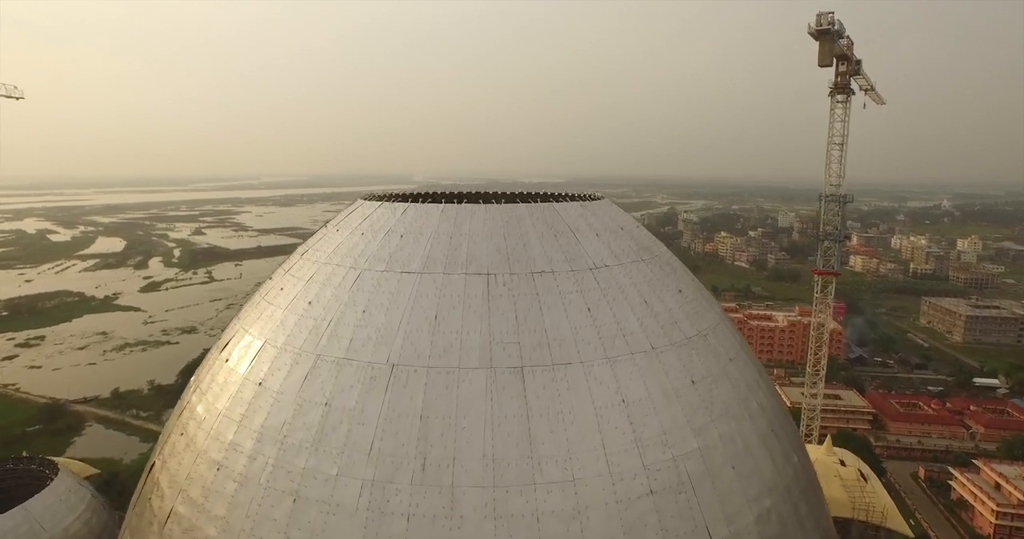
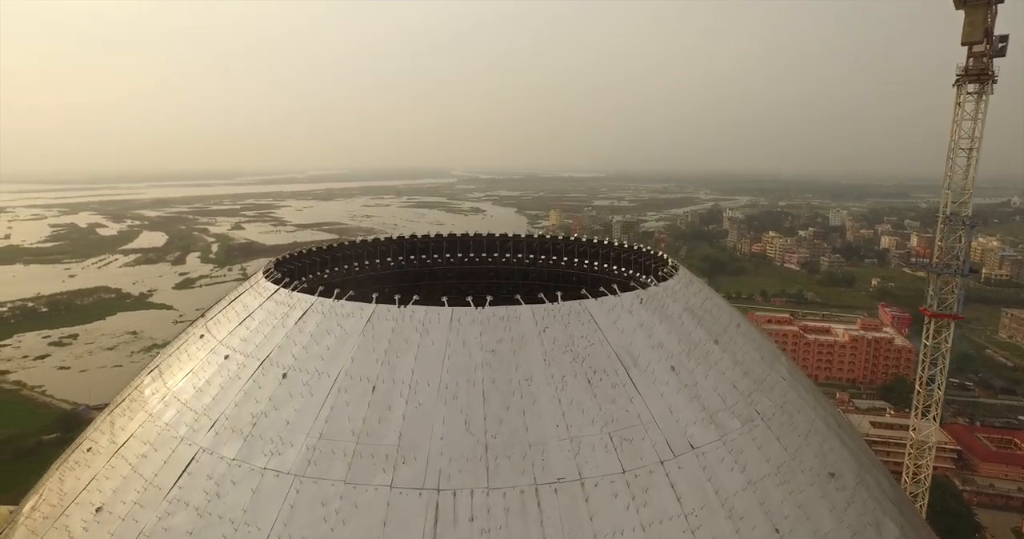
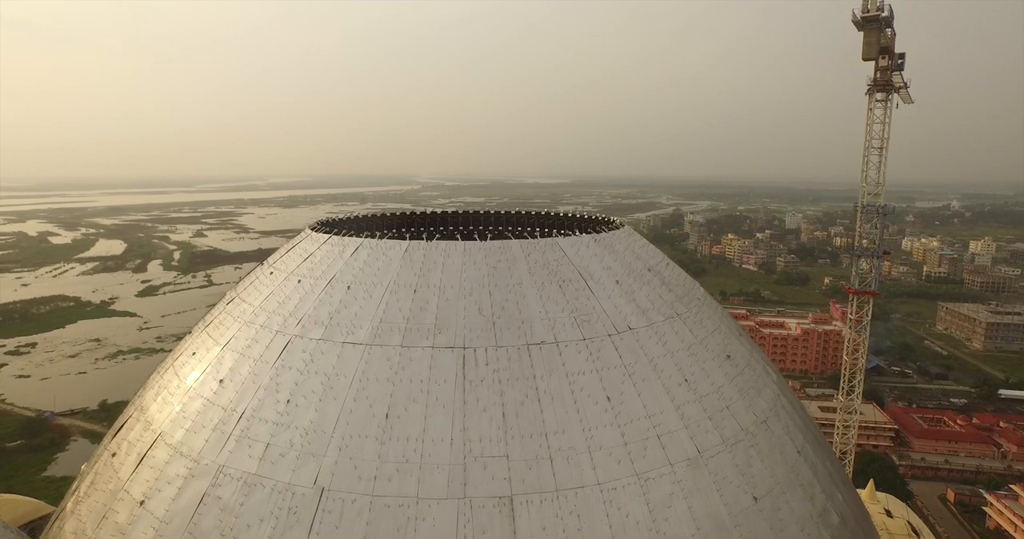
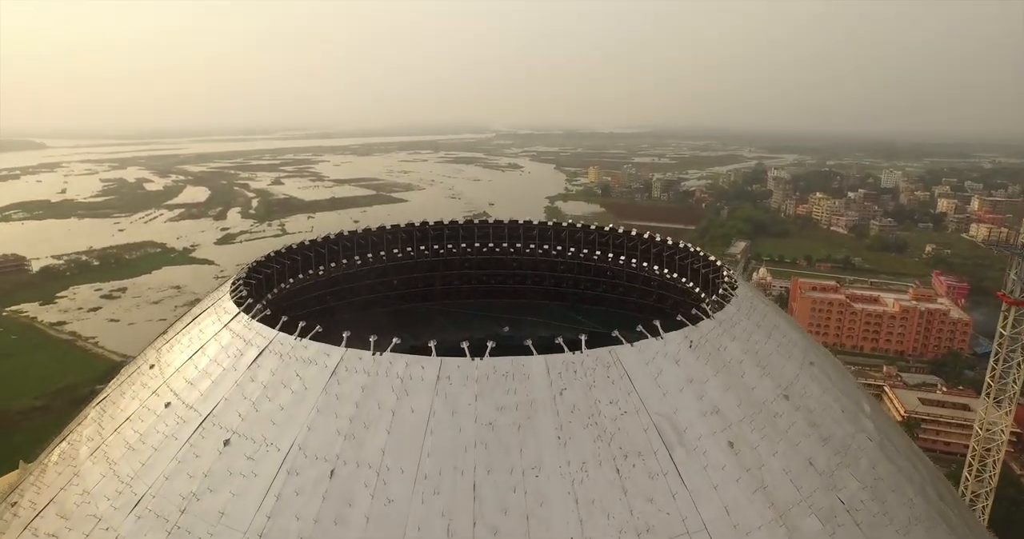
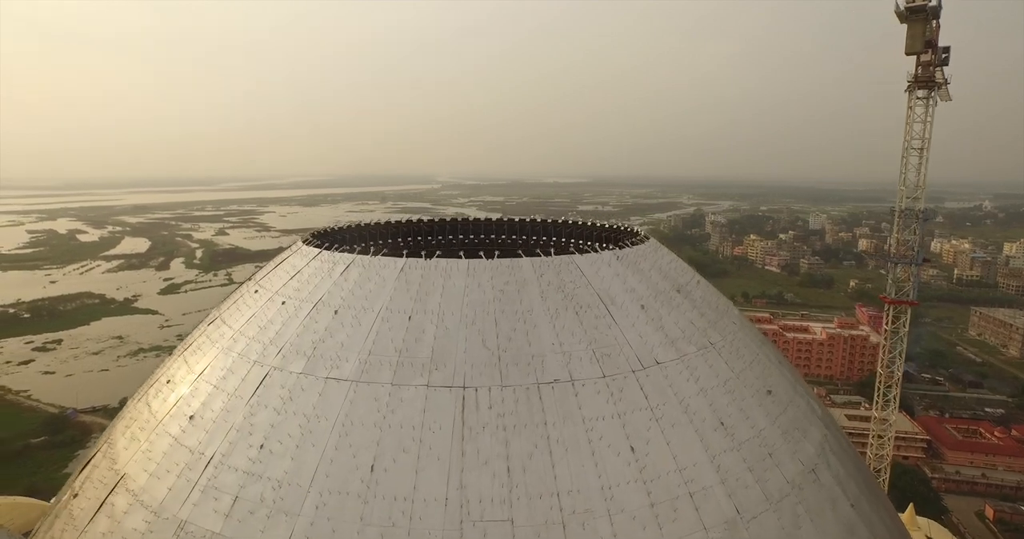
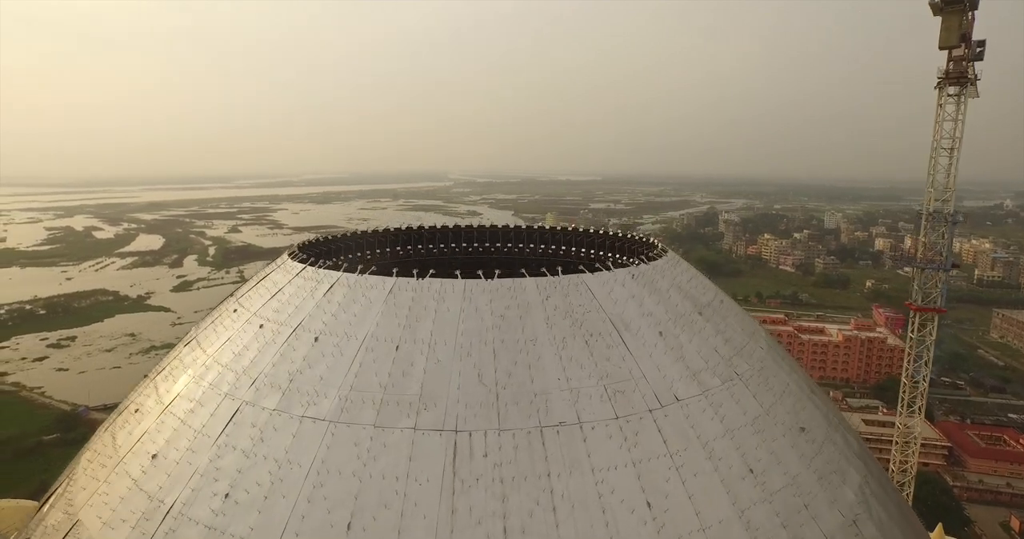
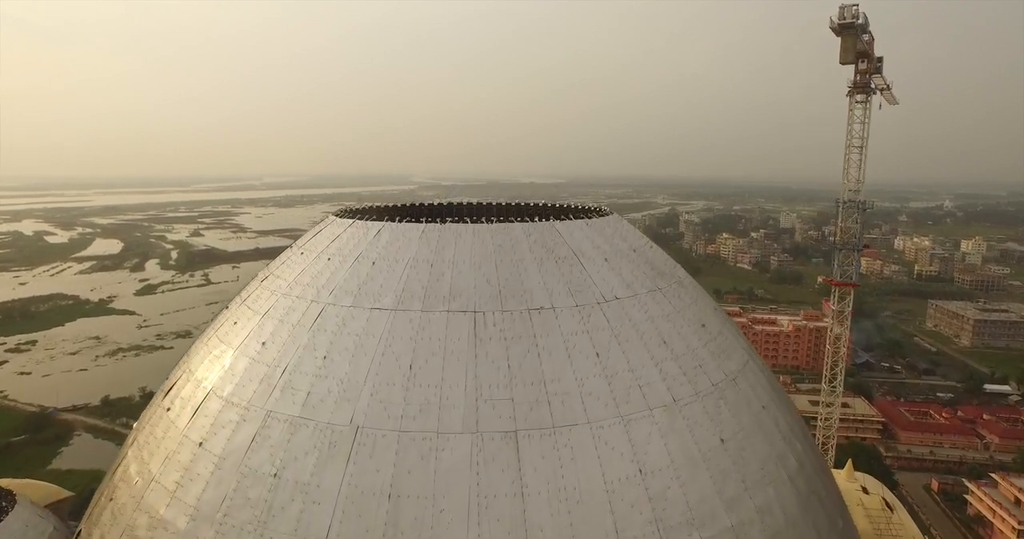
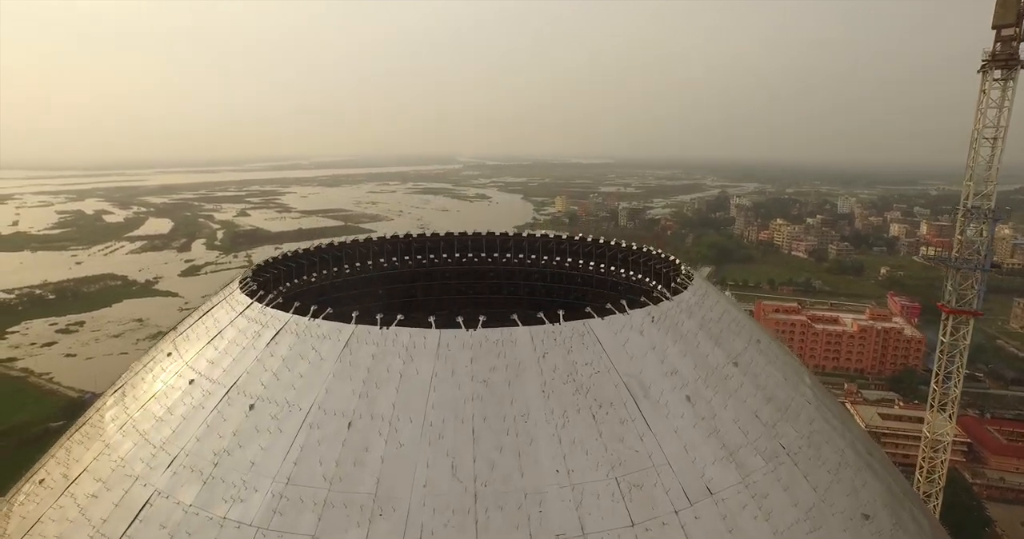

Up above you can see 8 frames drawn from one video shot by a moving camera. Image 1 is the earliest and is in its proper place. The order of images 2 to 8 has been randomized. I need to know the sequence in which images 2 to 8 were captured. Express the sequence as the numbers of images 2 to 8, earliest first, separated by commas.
7, 3, 5, 6, 2, 8, 4
